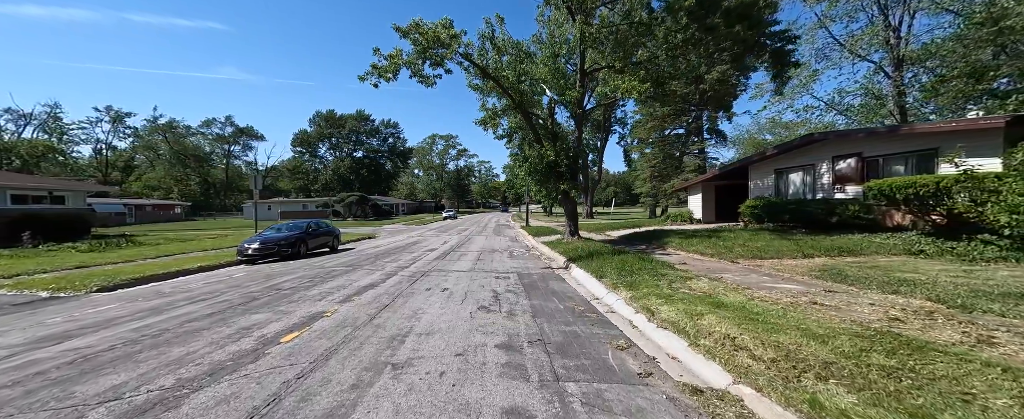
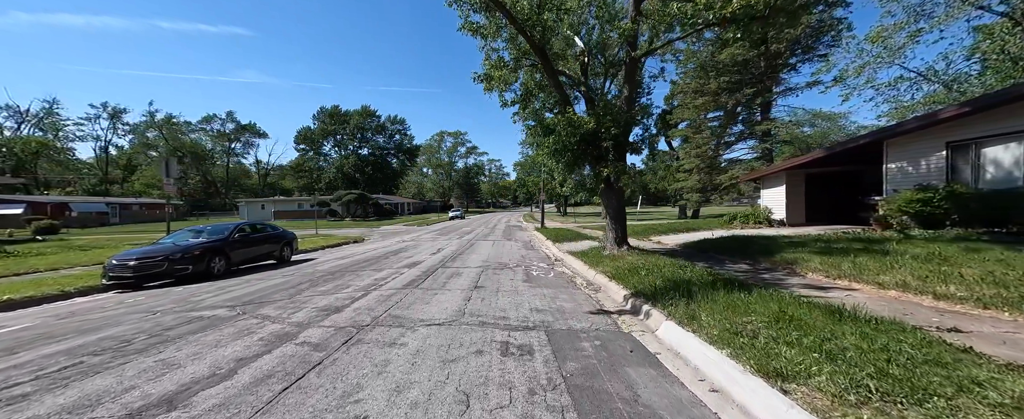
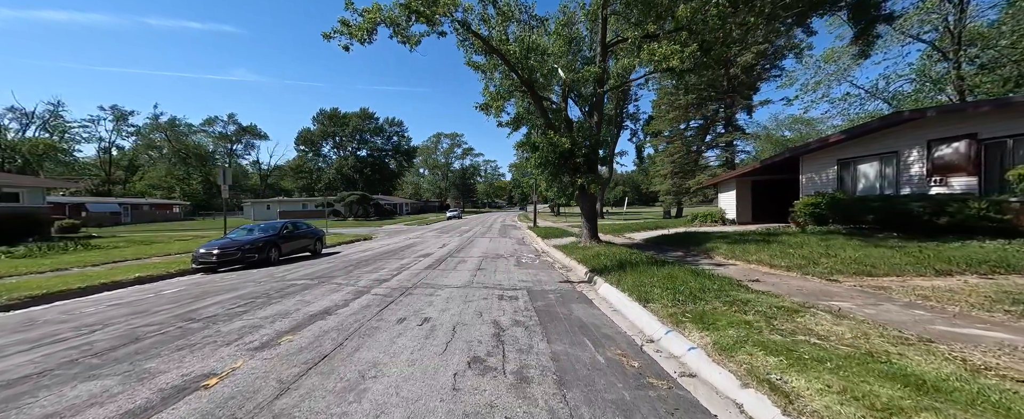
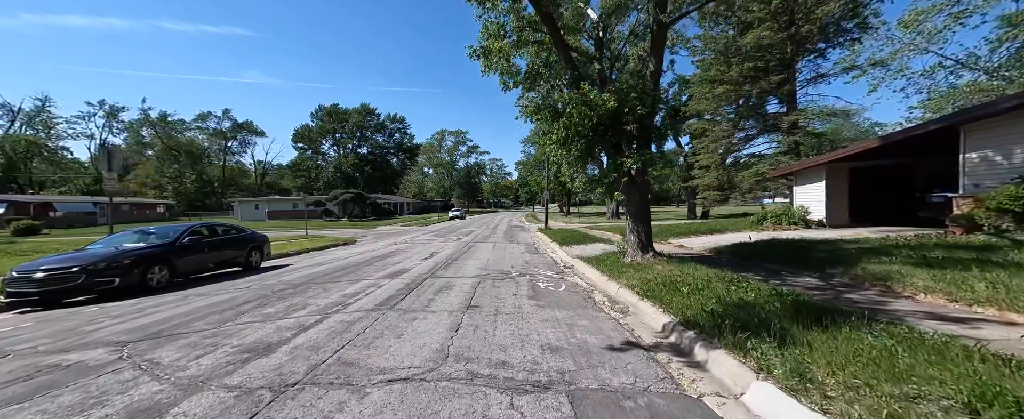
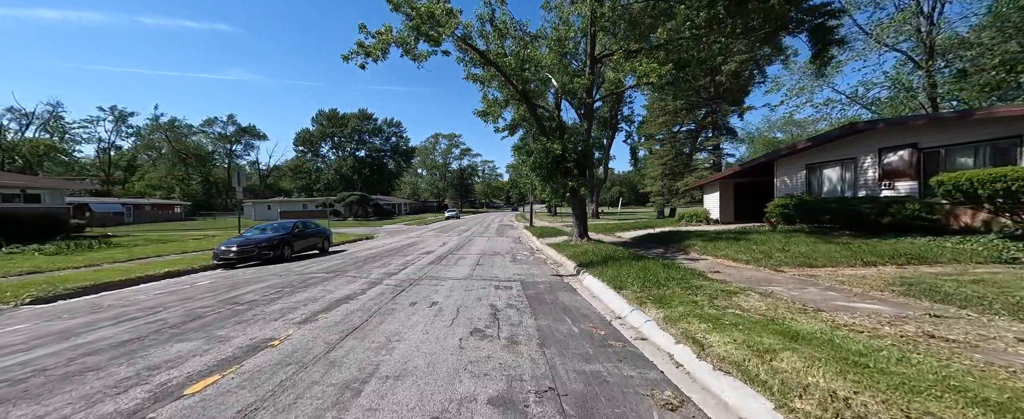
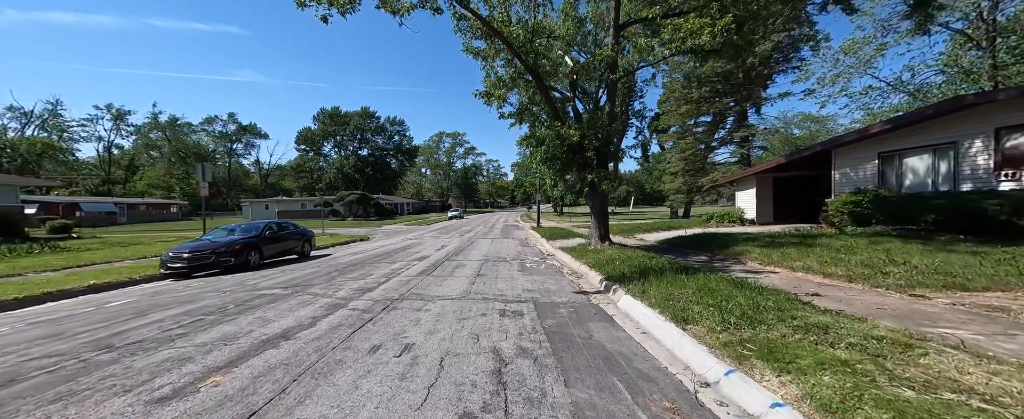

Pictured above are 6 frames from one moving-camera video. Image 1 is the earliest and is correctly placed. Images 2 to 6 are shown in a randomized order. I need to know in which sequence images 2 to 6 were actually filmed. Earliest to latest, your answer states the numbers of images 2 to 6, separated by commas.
5, 3, 6, 2, 4
